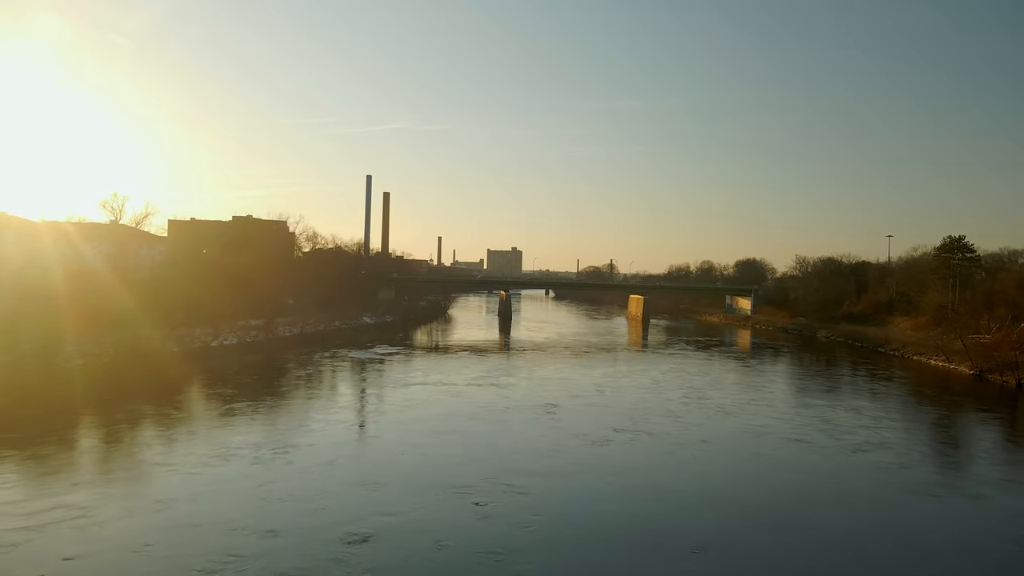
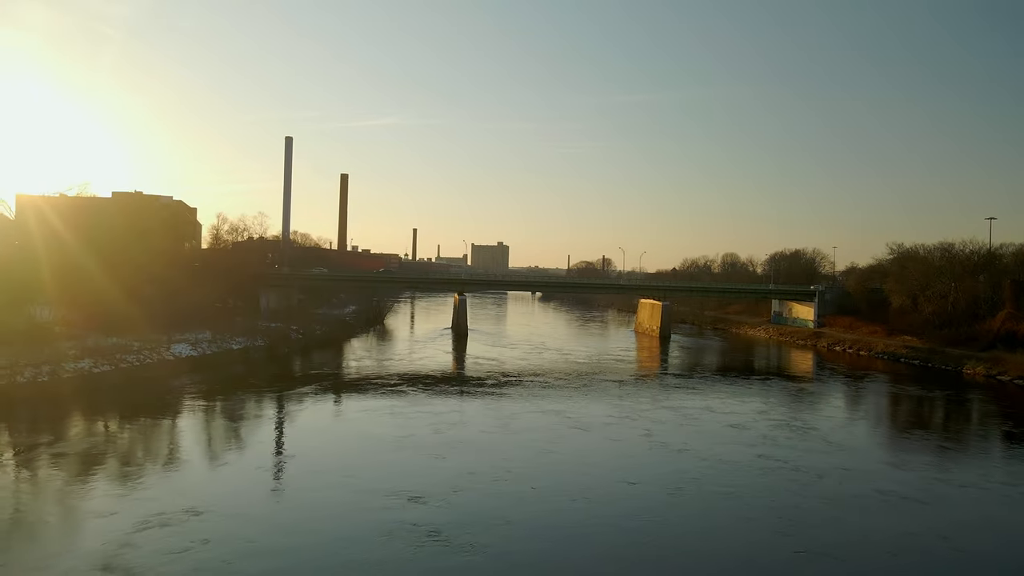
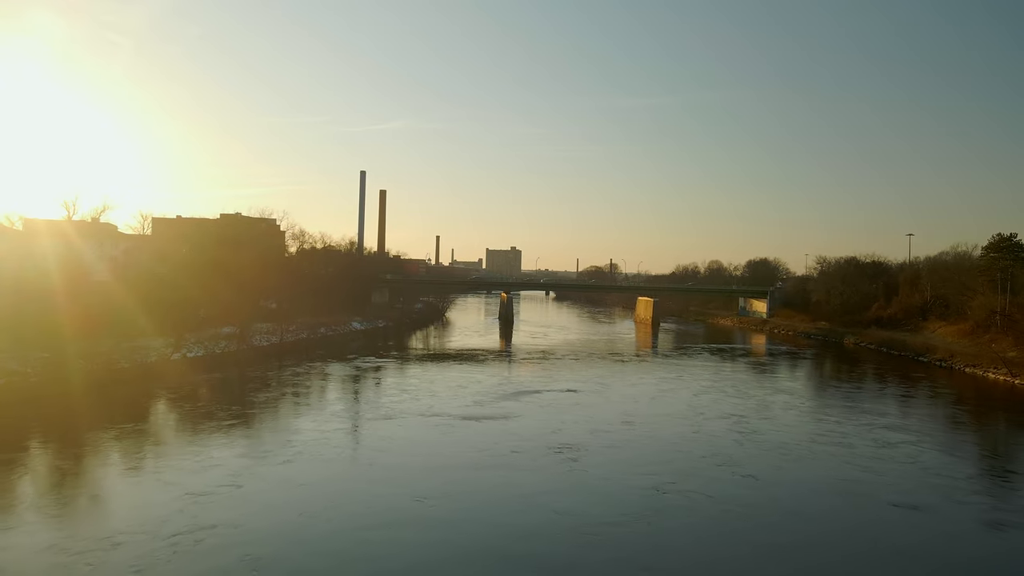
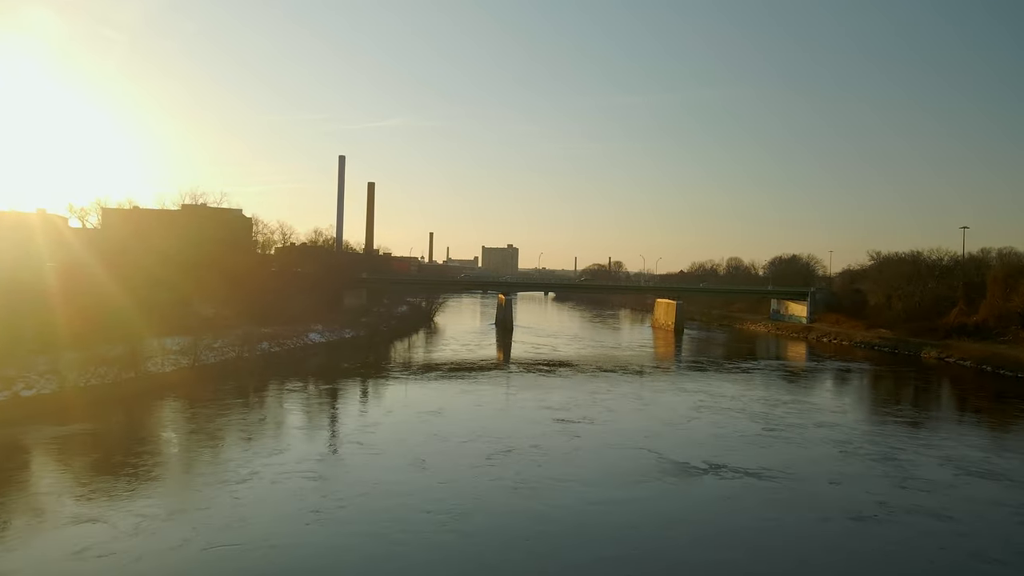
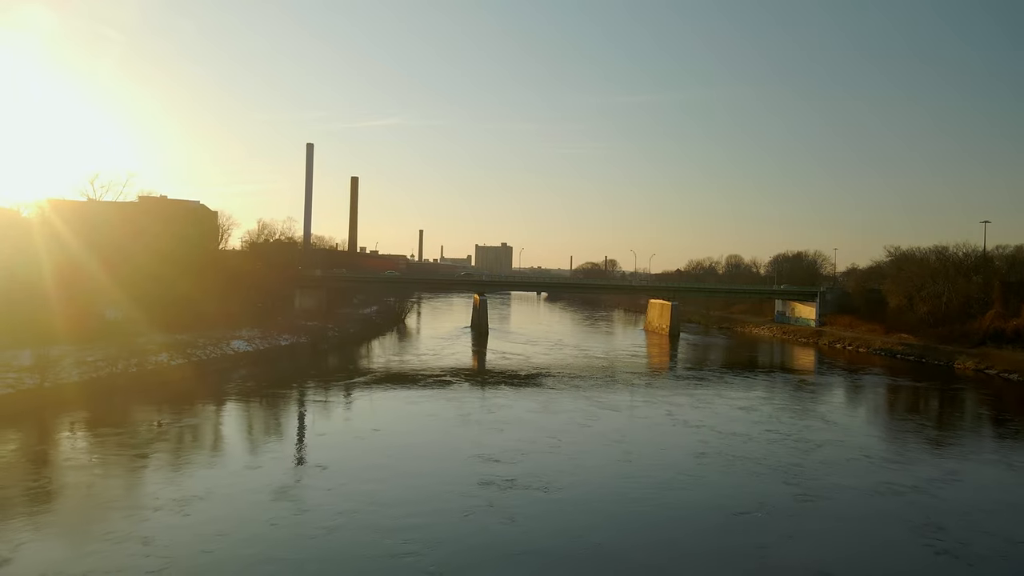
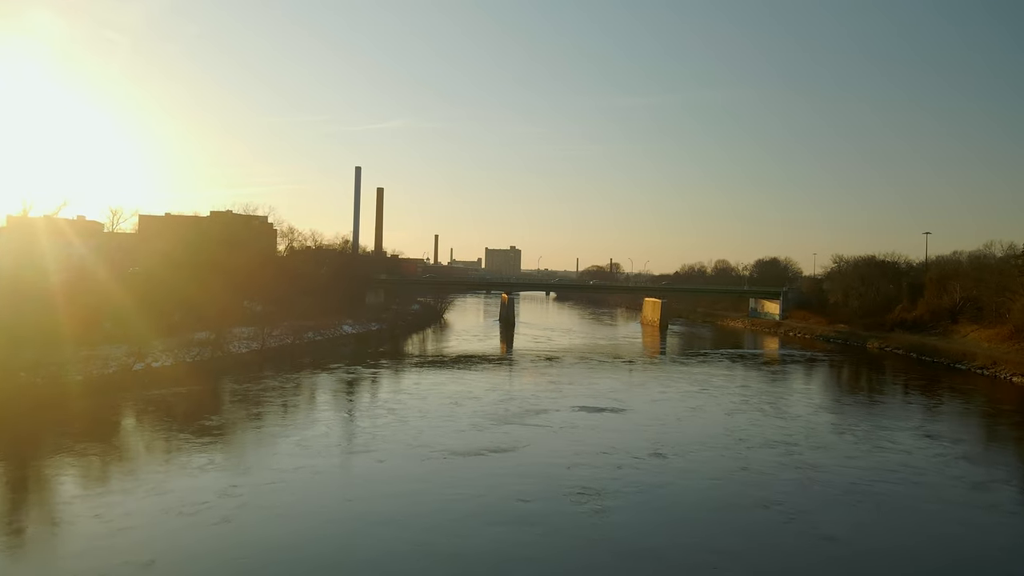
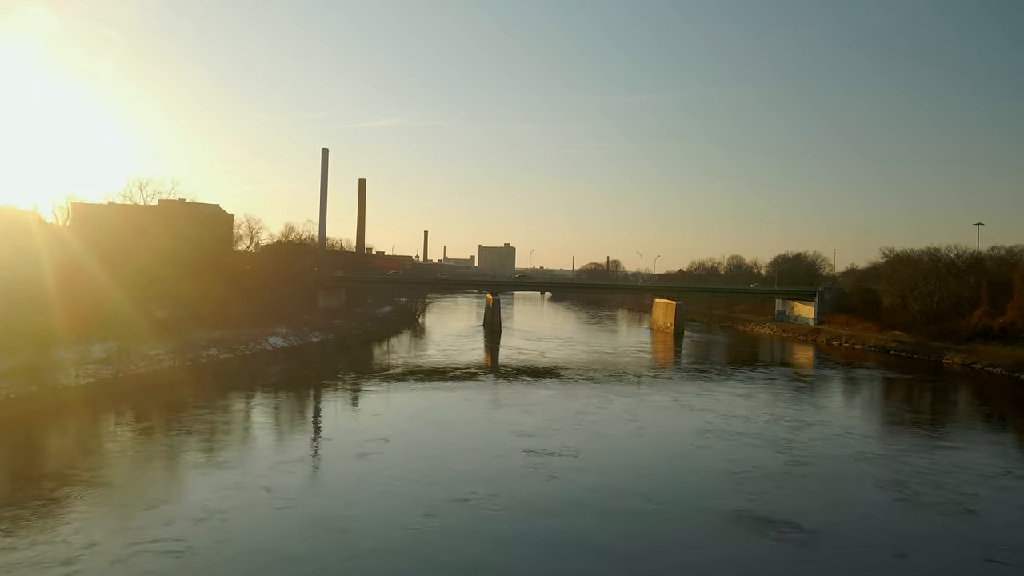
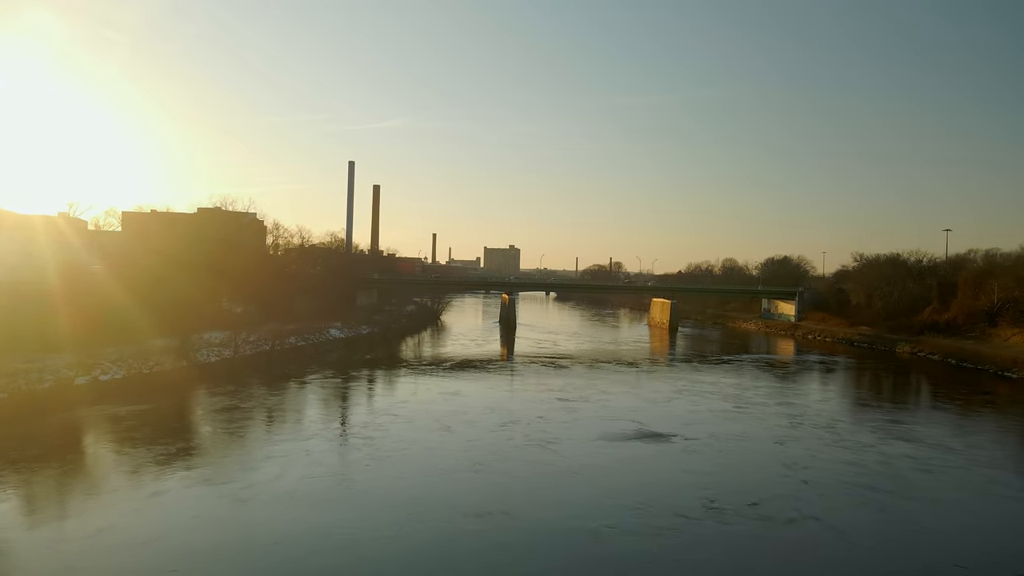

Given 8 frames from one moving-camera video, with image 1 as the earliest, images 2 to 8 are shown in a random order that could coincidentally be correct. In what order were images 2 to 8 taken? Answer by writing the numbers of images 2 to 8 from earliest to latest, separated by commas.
3, 6, 8, 4, 7, 5, 2
